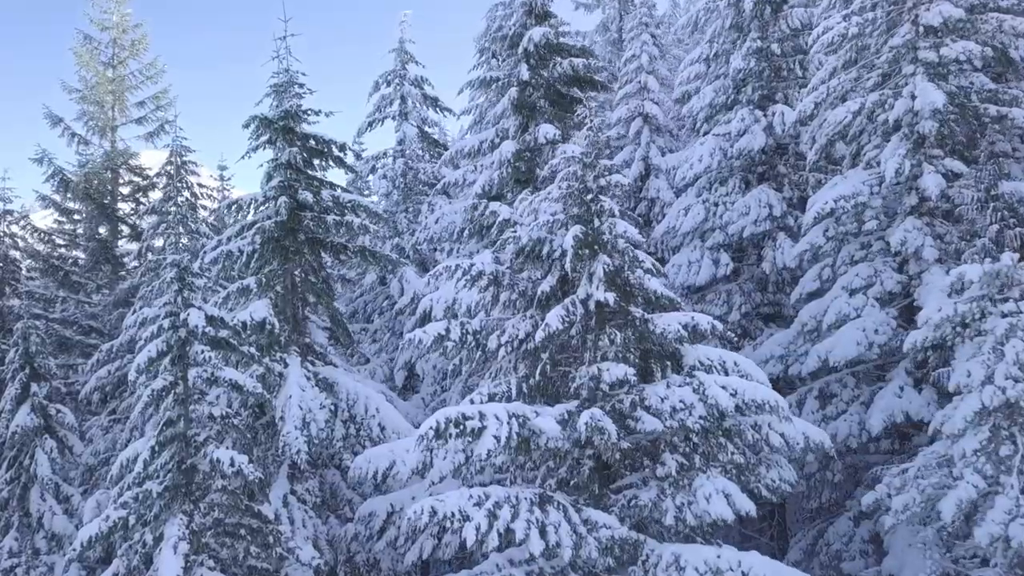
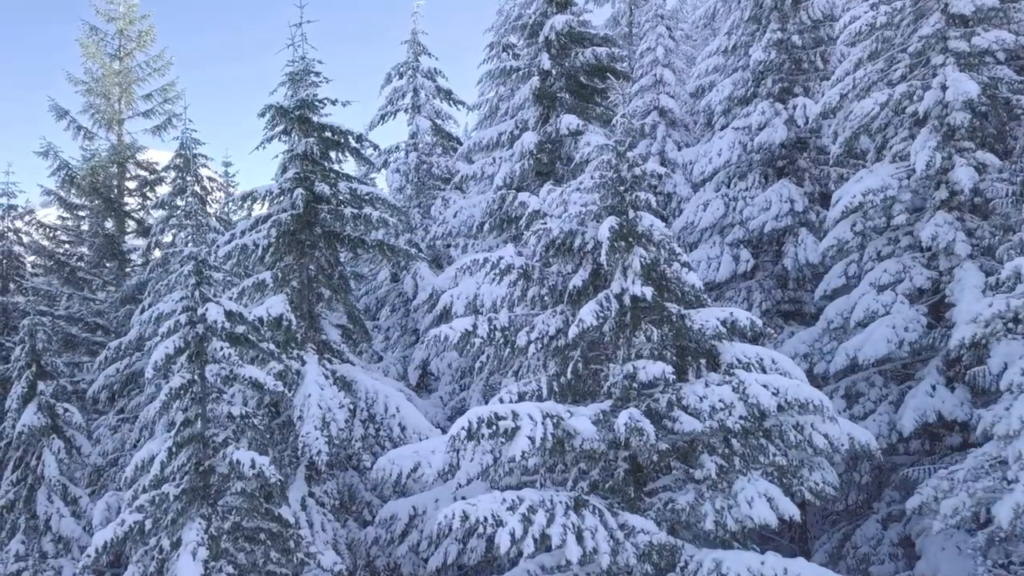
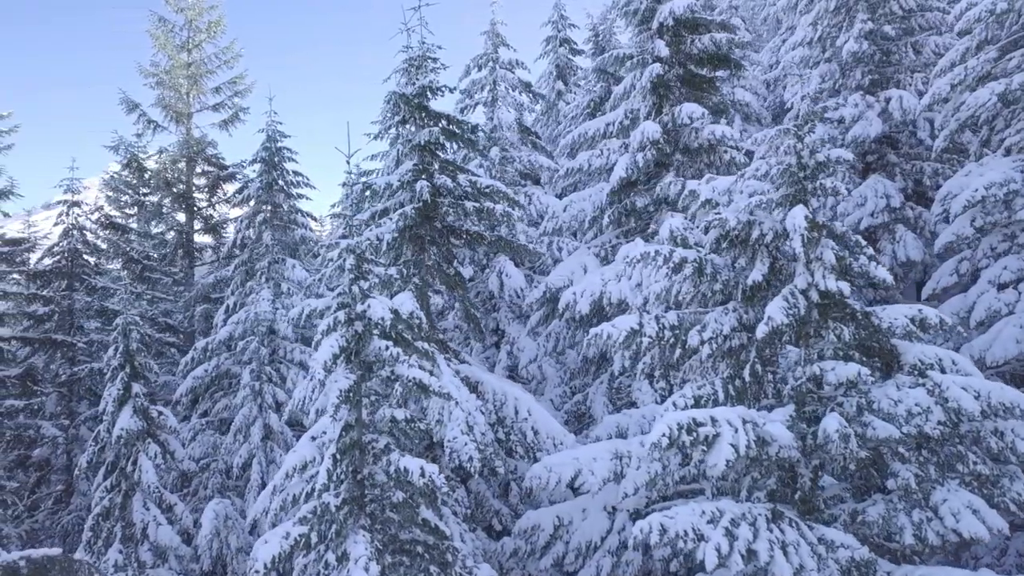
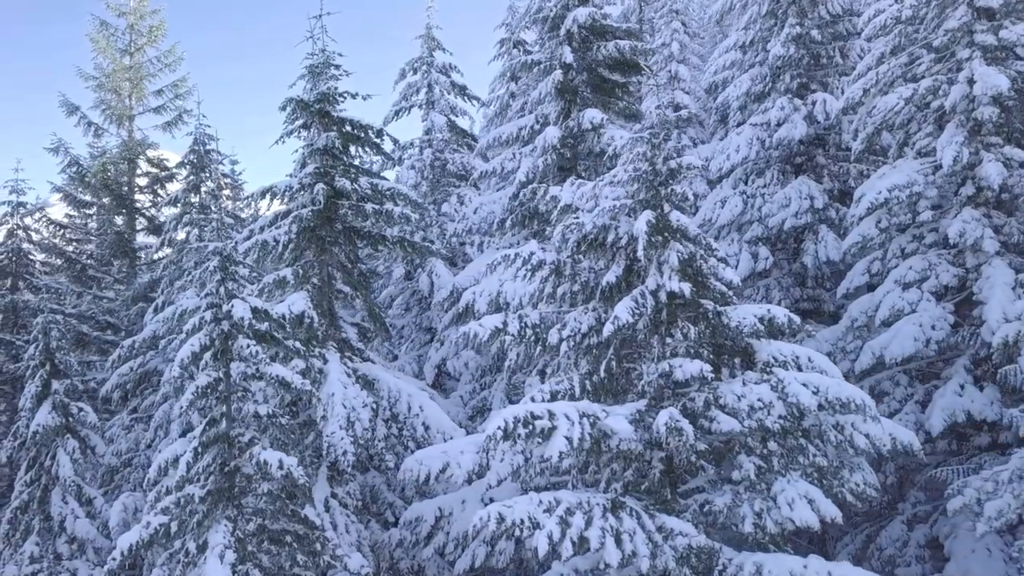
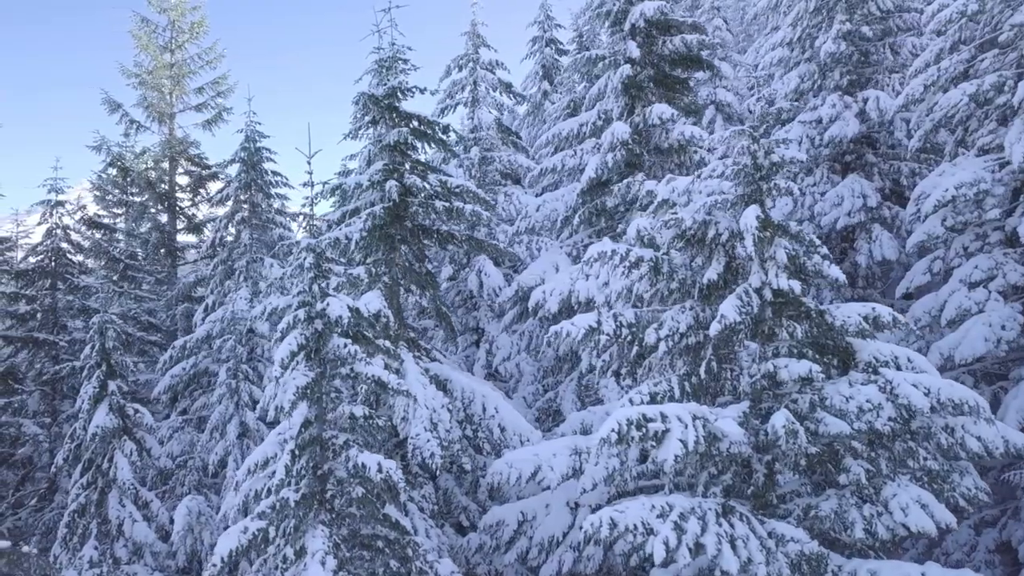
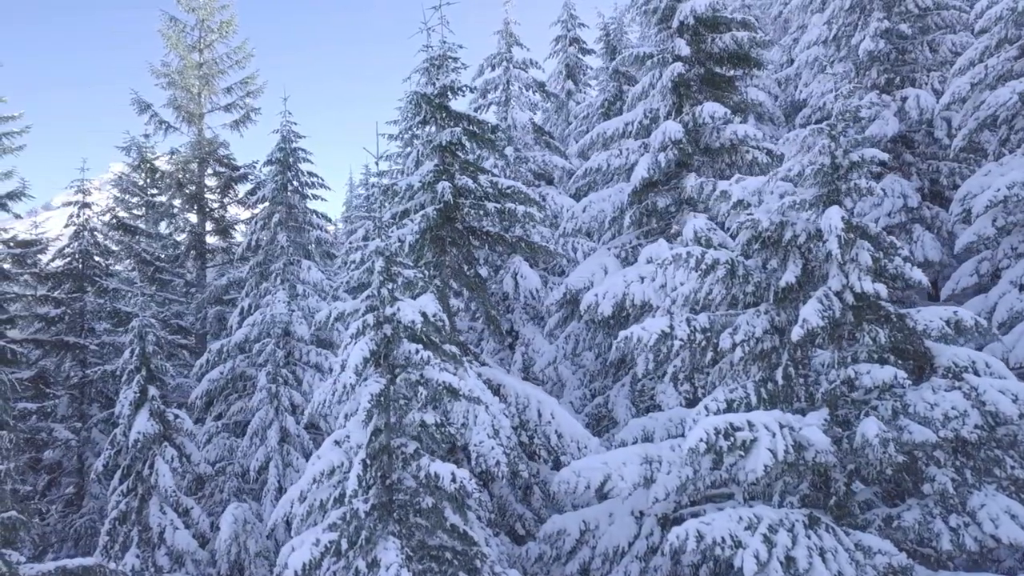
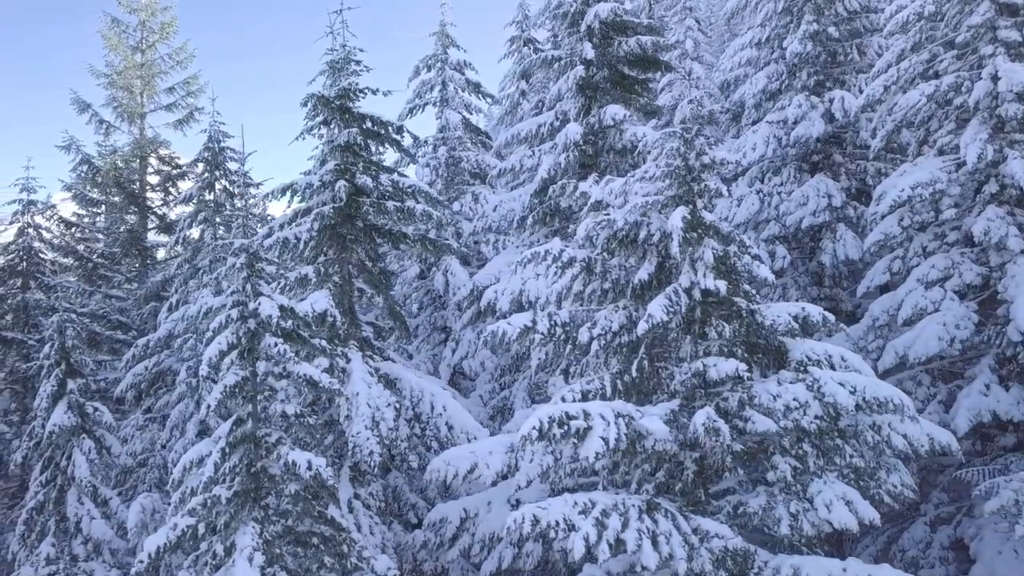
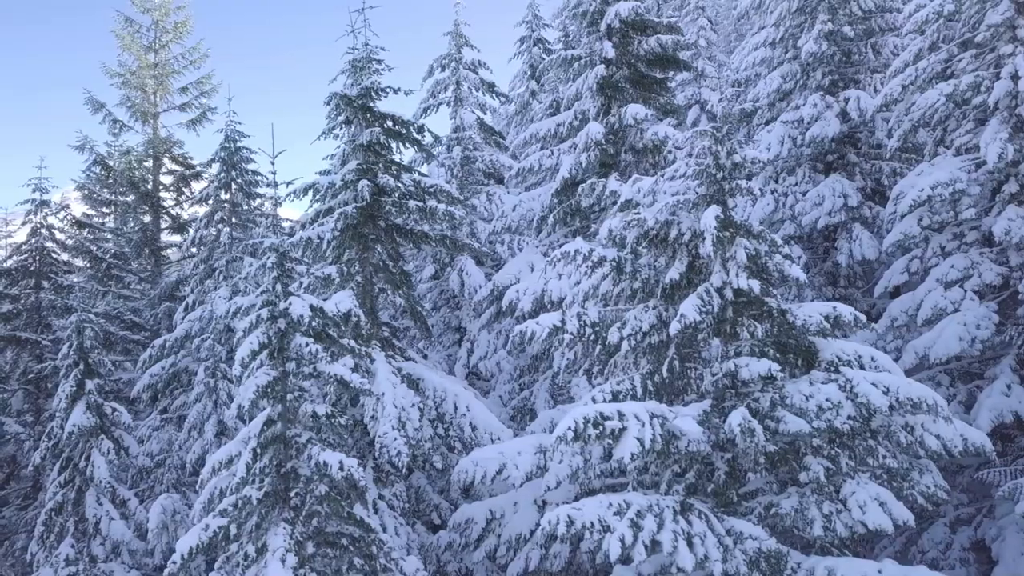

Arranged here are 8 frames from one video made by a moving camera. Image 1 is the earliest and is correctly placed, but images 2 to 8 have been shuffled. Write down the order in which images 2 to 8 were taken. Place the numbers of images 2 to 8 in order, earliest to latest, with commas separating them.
2, 4, 7, 8, 5, 3, 6
